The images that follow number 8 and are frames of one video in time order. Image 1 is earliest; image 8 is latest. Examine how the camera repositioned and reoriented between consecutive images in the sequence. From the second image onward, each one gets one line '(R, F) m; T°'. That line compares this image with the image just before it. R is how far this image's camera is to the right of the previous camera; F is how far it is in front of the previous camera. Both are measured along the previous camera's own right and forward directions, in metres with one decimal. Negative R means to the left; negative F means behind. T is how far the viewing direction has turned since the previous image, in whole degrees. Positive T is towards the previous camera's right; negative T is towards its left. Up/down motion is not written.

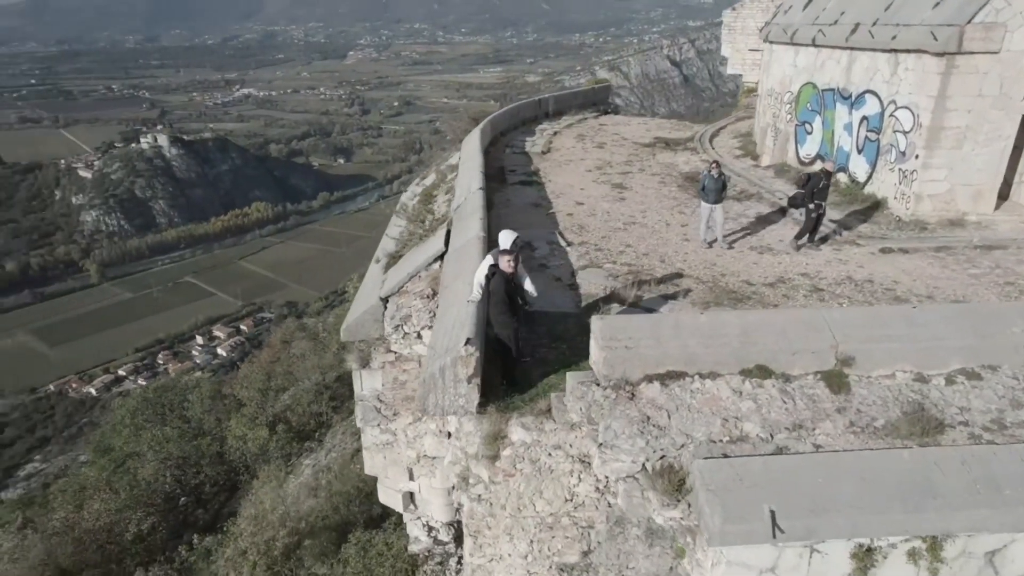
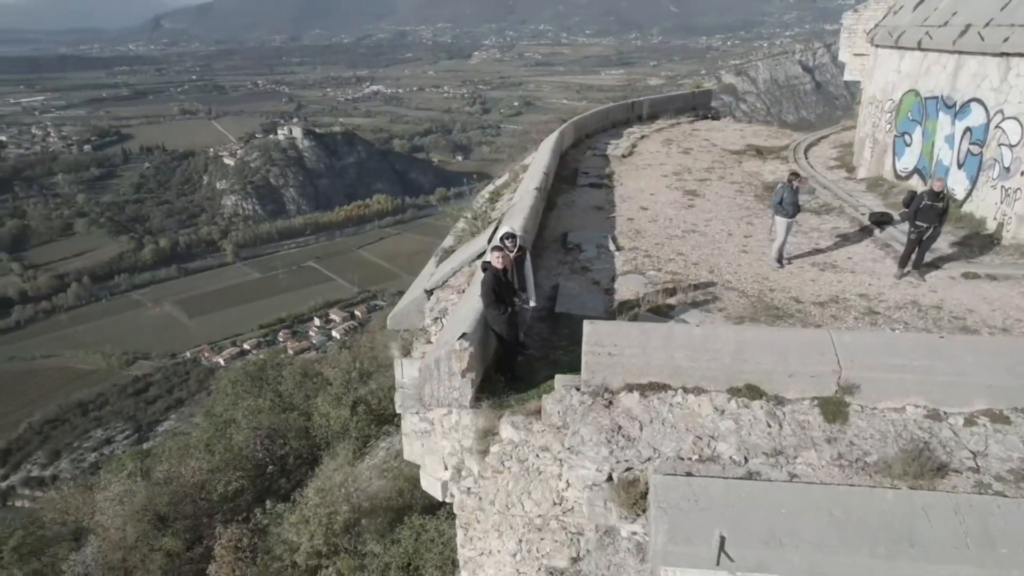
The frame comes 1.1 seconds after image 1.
(+0.7, 0.0) m; -10°
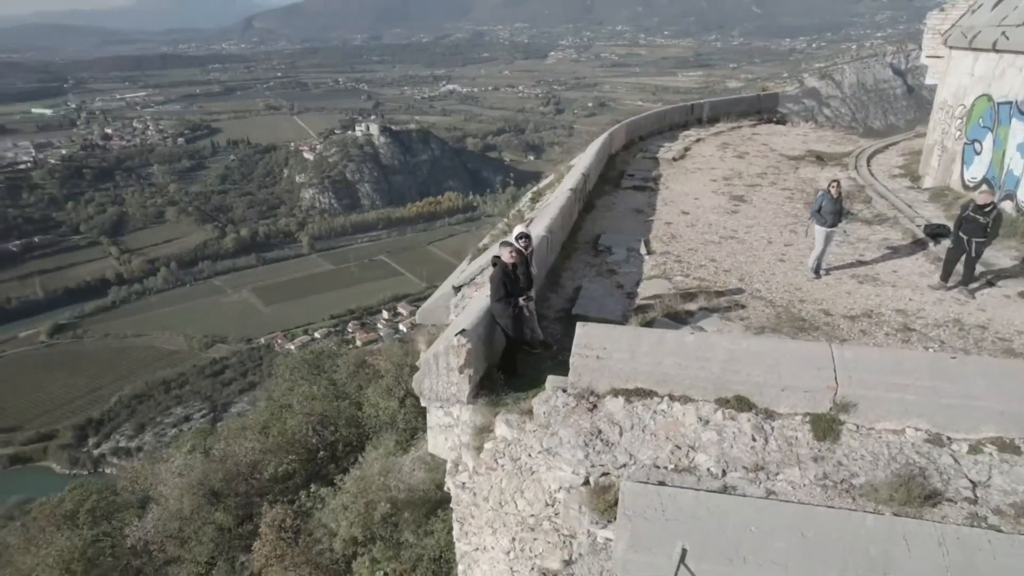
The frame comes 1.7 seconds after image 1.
(+0.4, 0.0) m; -6°
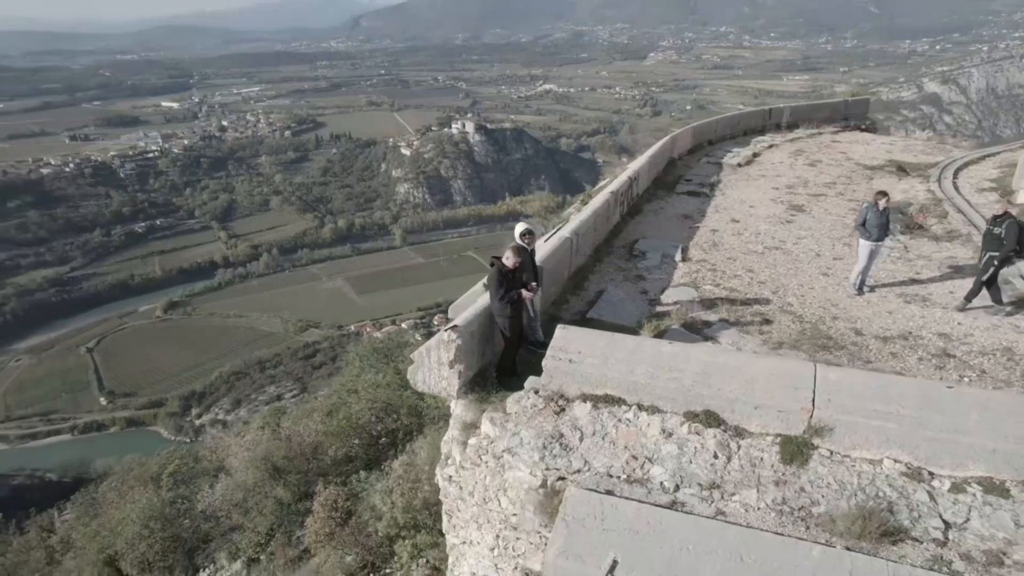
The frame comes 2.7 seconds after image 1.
(+0.6, 0.0) m; -8°
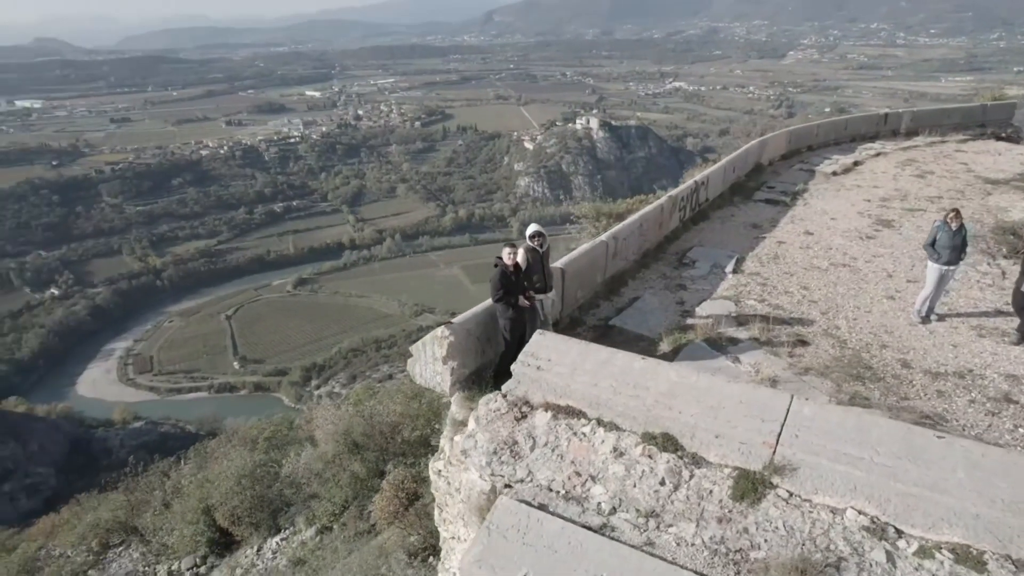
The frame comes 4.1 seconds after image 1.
(+0.7, +0.1) m; -10°
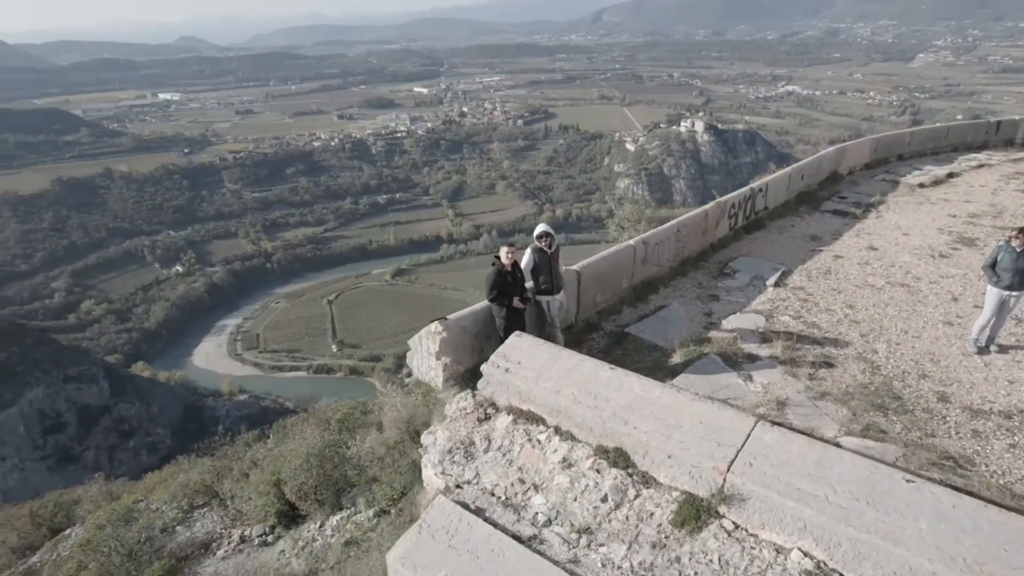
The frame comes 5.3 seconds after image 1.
(+0.6, +0.1) m; -8°
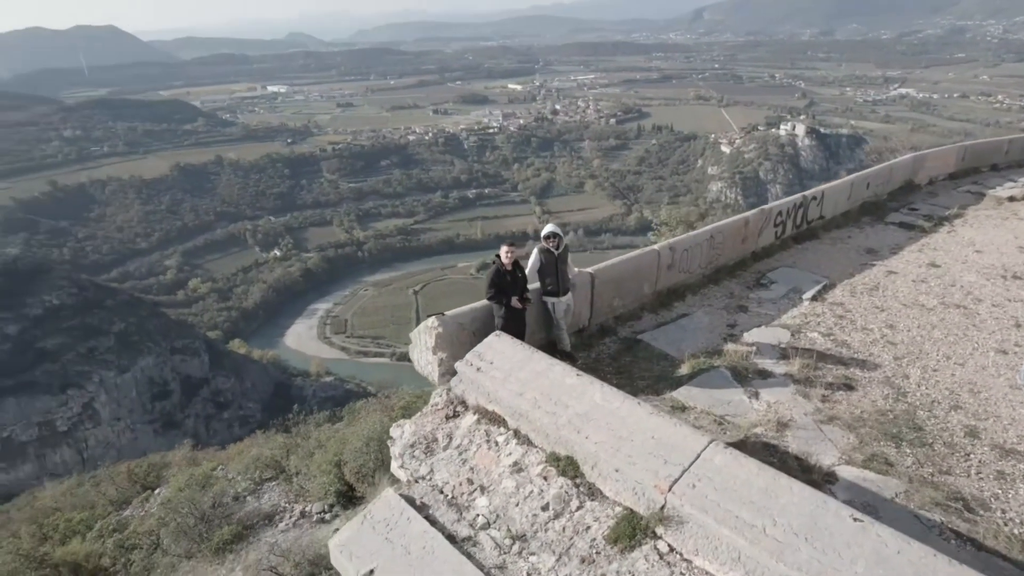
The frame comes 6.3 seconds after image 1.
(+0.5, +0.1) m; -7°
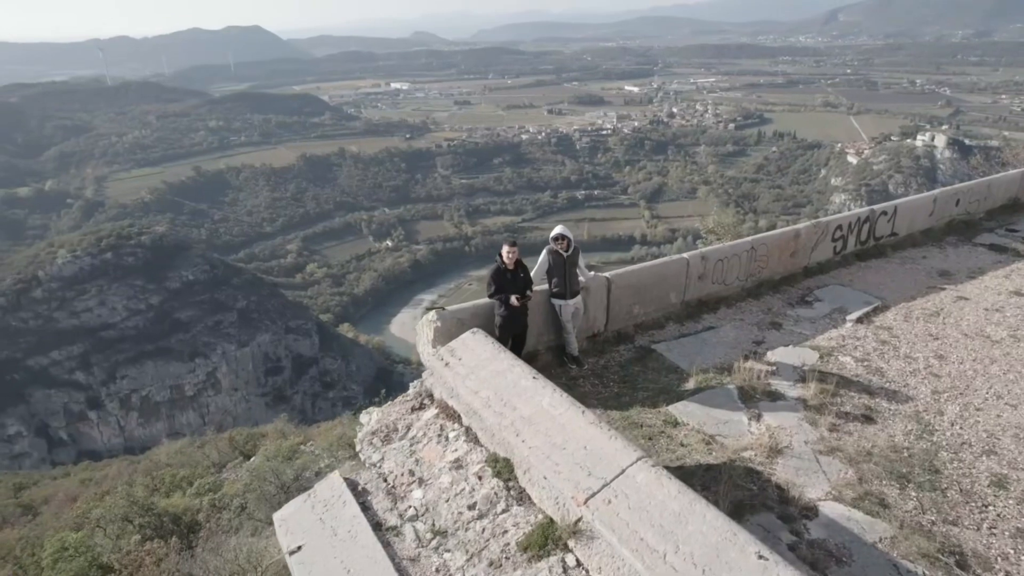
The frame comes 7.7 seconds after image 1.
(+0.6, +0.1) m; -9°
